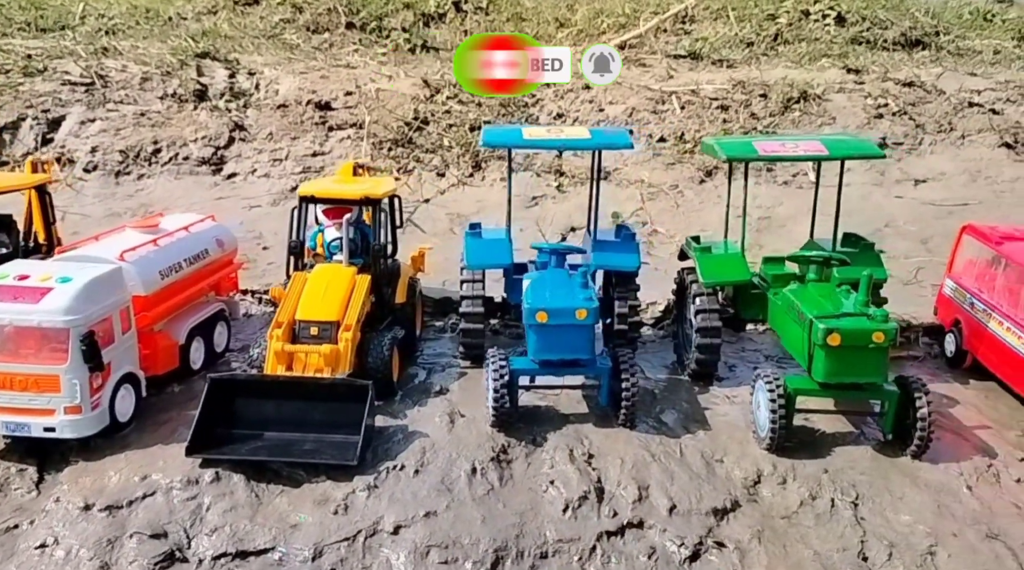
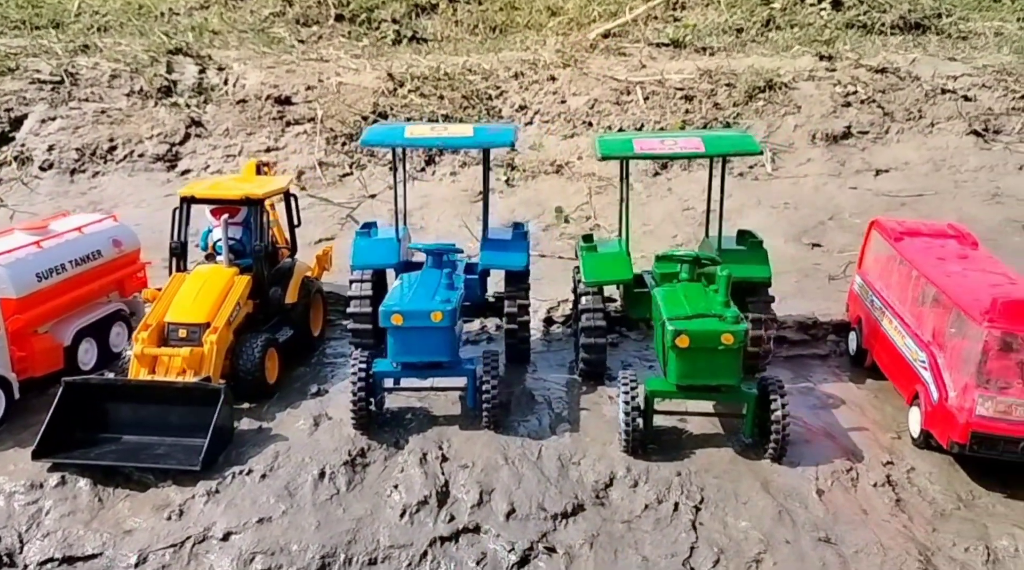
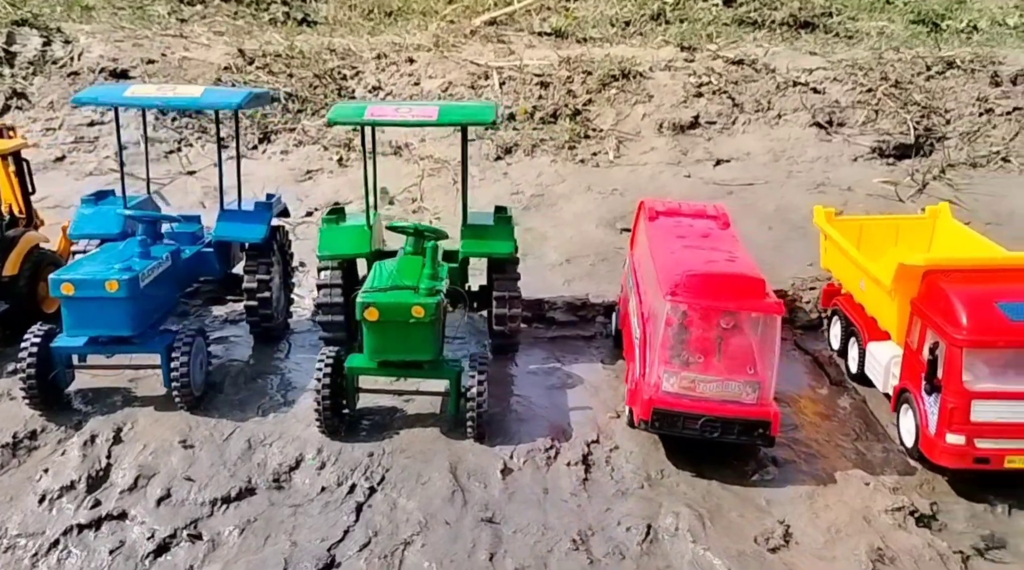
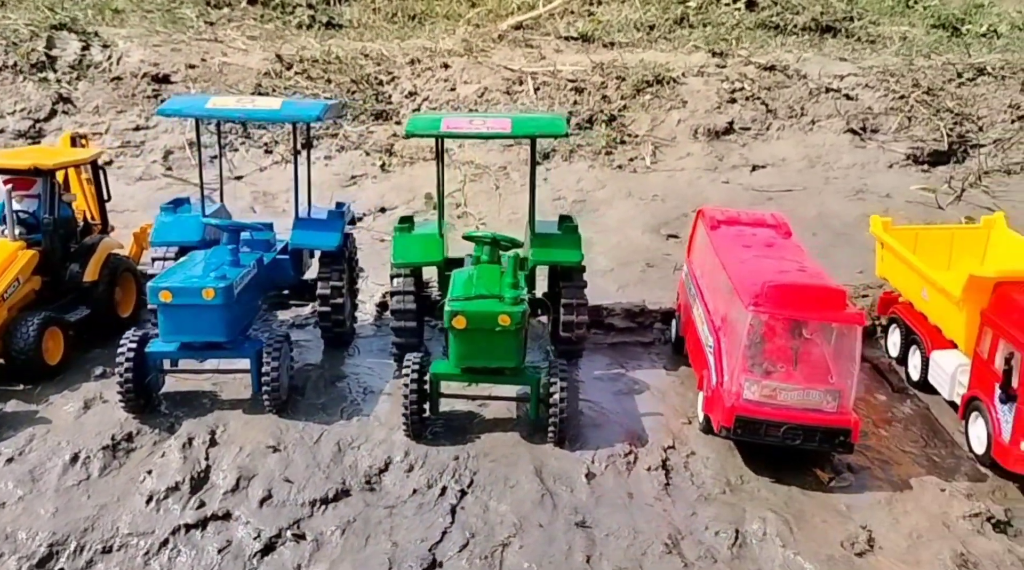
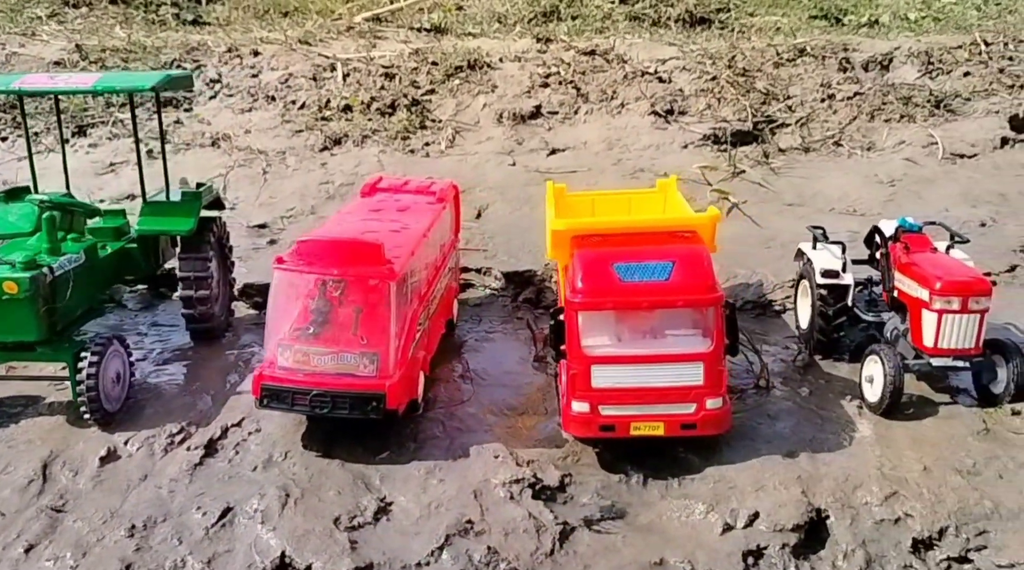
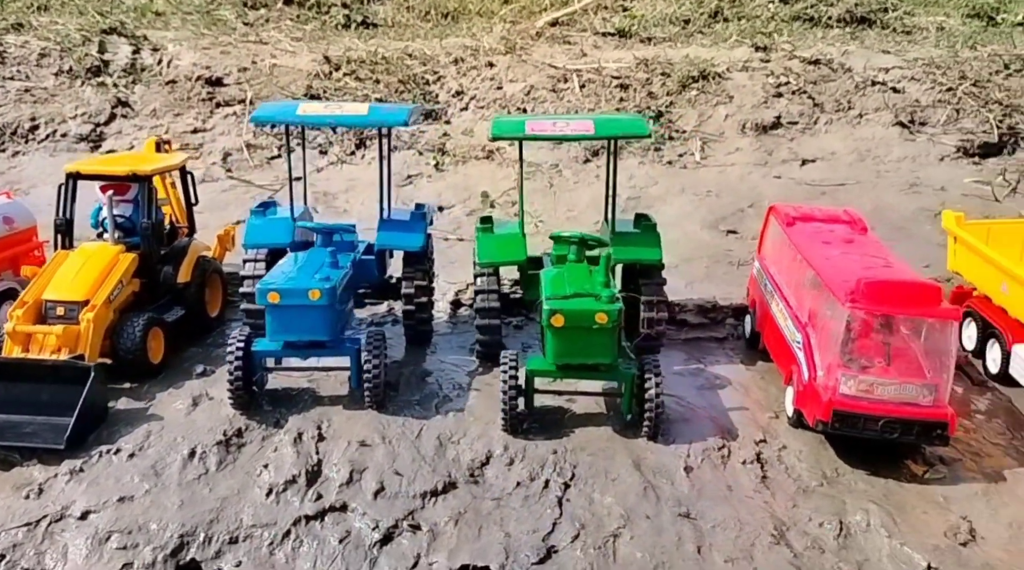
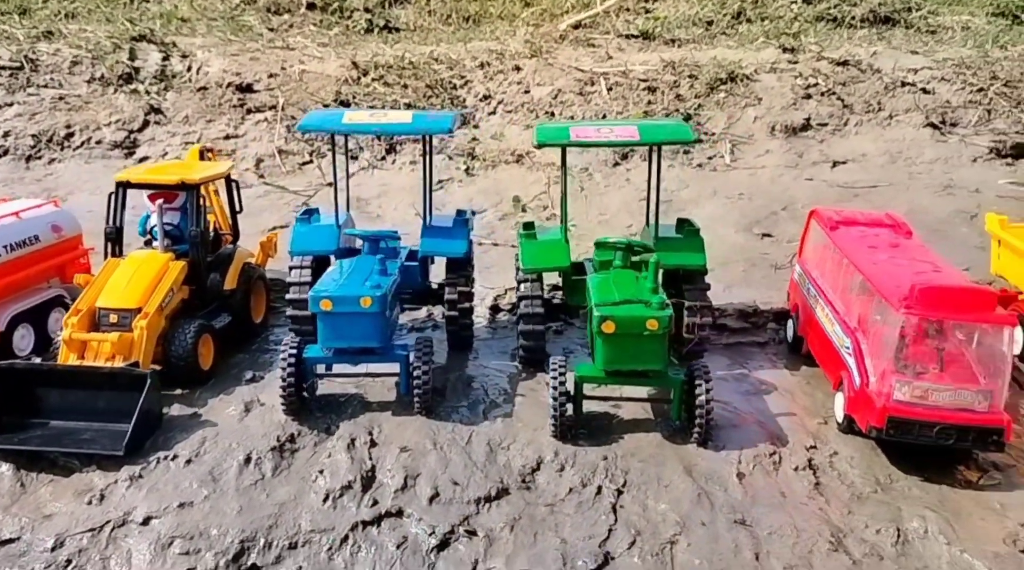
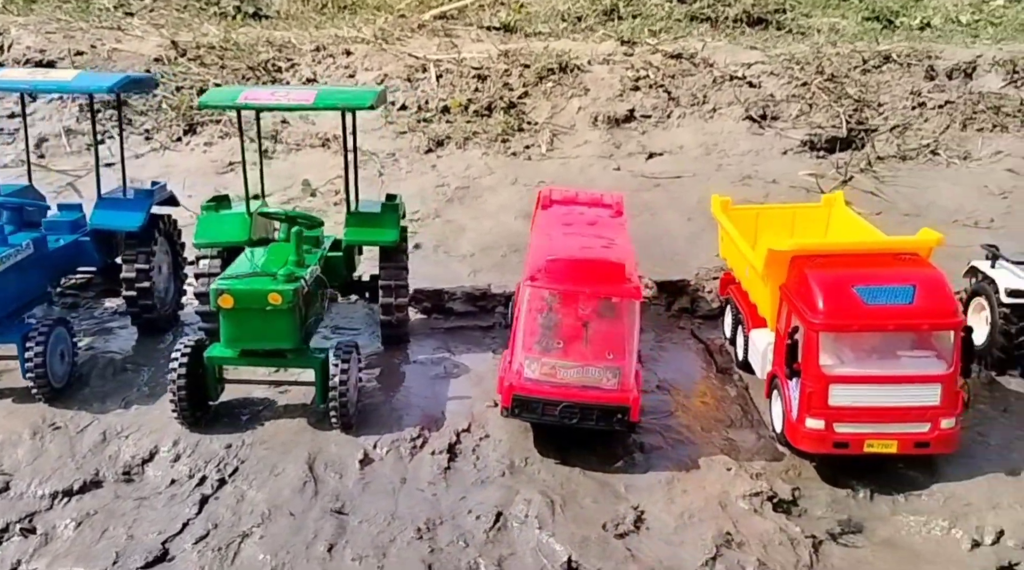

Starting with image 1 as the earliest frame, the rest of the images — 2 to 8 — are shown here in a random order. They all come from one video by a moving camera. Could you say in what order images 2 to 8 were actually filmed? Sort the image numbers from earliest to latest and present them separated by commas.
2, 7, 6, 4, 3, 8, 5
